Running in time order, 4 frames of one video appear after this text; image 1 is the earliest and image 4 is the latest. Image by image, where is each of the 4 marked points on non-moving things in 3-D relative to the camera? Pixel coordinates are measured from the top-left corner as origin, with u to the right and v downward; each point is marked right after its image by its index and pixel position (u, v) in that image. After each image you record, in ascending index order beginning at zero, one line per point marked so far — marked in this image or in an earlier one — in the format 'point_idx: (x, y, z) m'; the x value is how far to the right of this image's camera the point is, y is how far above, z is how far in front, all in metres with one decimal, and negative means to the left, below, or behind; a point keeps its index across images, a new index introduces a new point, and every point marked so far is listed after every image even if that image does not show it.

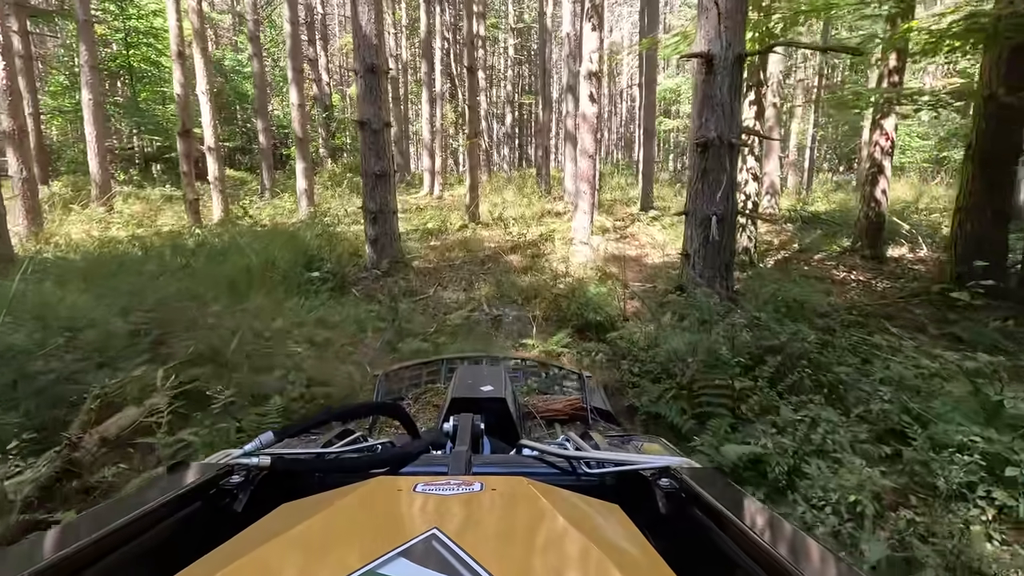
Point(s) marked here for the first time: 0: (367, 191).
0: (-2.3, +1.5, +8.4) m
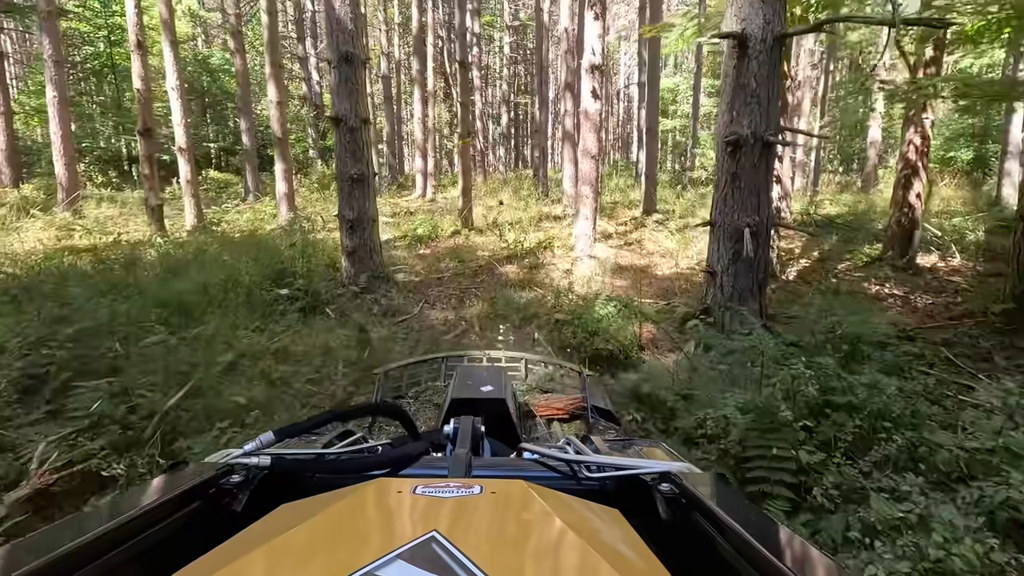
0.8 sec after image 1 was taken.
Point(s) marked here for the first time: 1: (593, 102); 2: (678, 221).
0: (-2.3, +1.2, +7.4) m
1: (+1.6, +3.7, +10.7) m
2: (+4.9, +2.0, +15.9) m
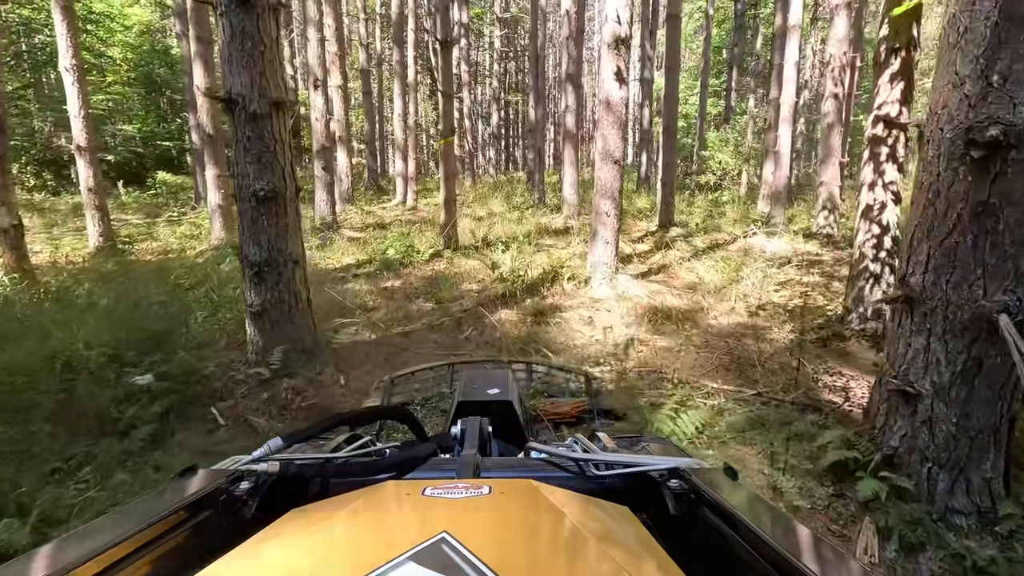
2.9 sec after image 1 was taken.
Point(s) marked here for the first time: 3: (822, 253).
0: (-2.3, +0.5, +4.7) m
1: (+1.6, +3.0, +8.0) m
2: (+4.8, +1.3, +13.3) m
3: (+6.7, +0.8, +11.6) m
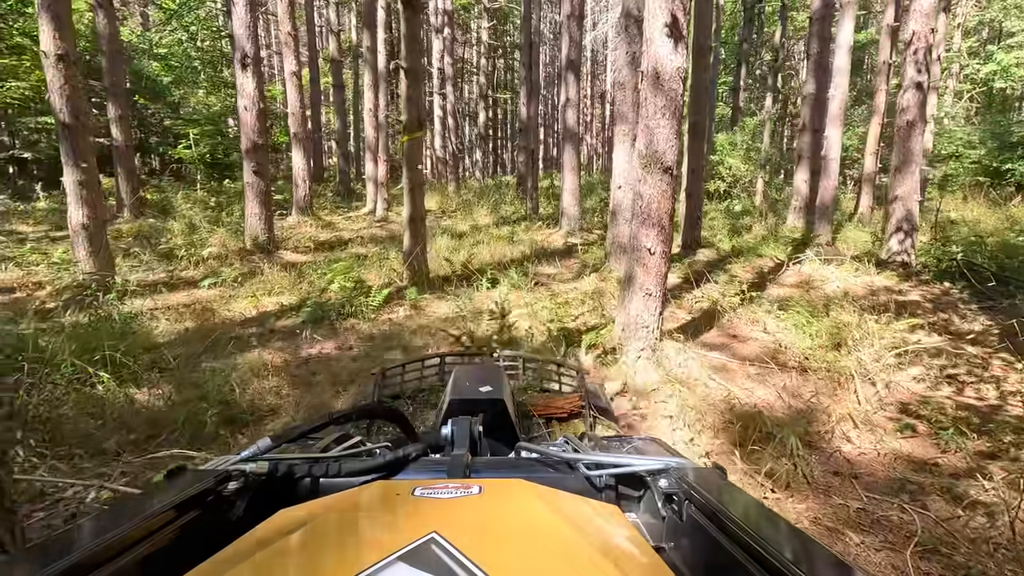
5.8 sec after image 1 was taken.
0: (-2.3, -0.2, +1.7) m
1: (+1.5, +2.2, +5.1) m
2: (+4.5, +0.5, +10.5) m
3: (+6.5, 0.0, +8.8) m
